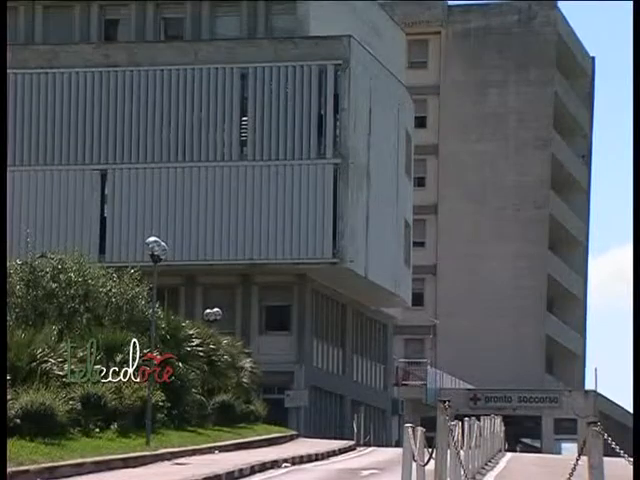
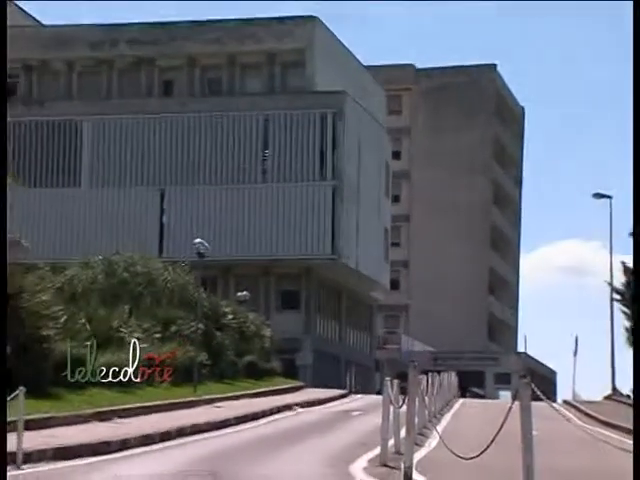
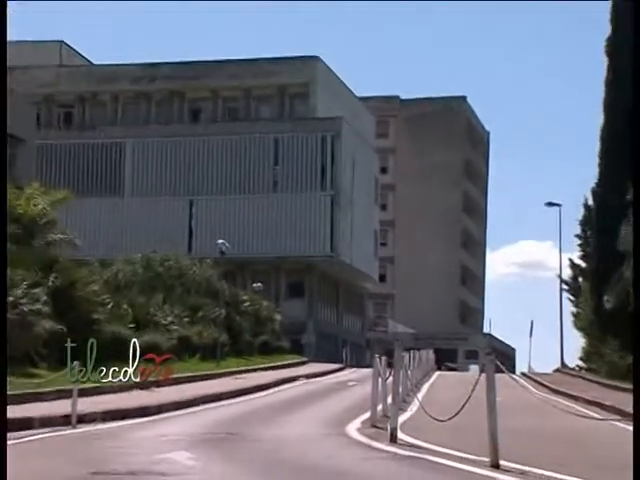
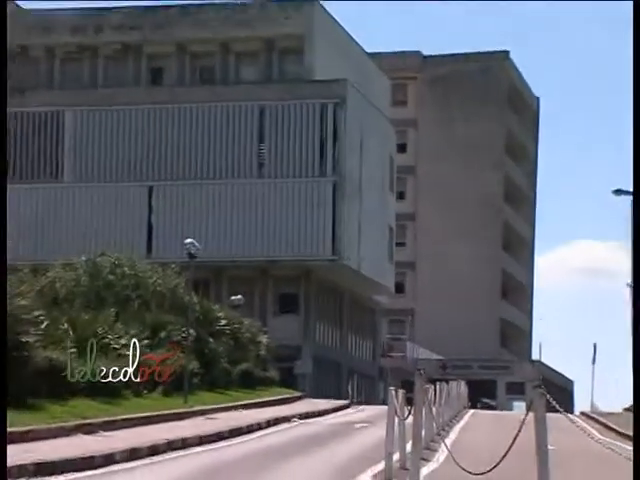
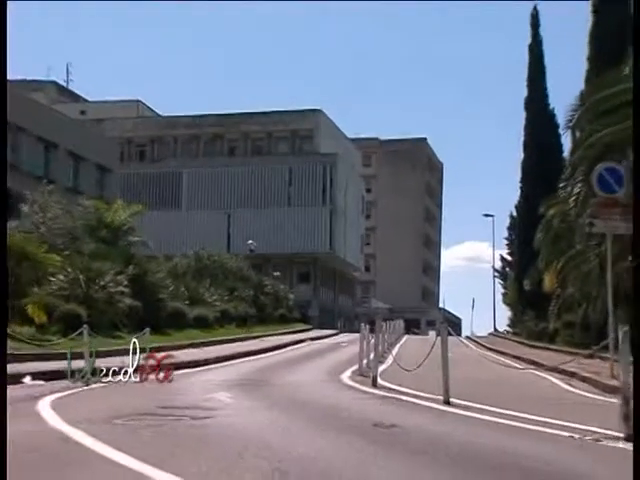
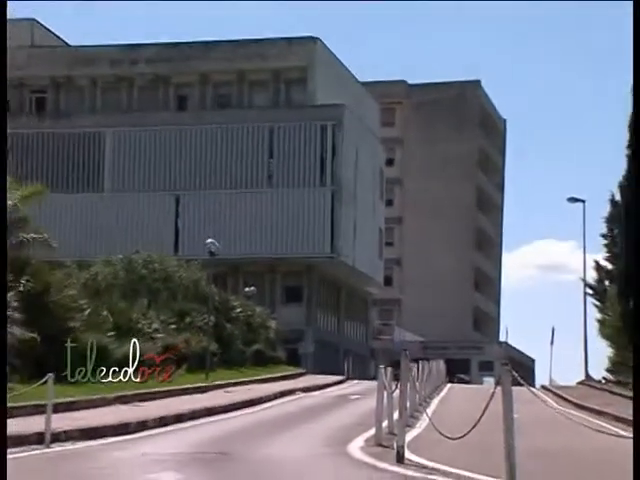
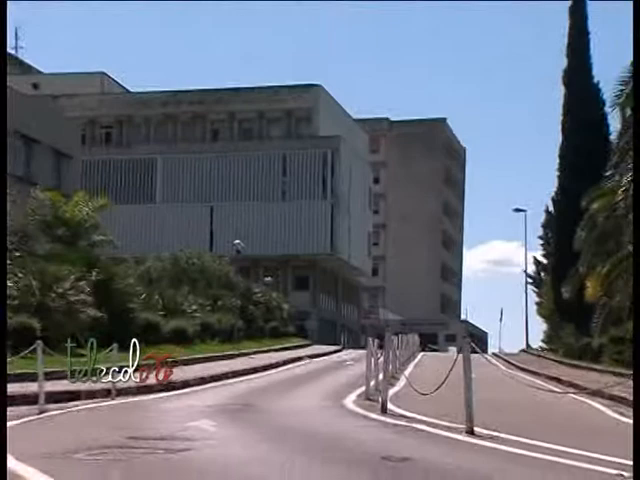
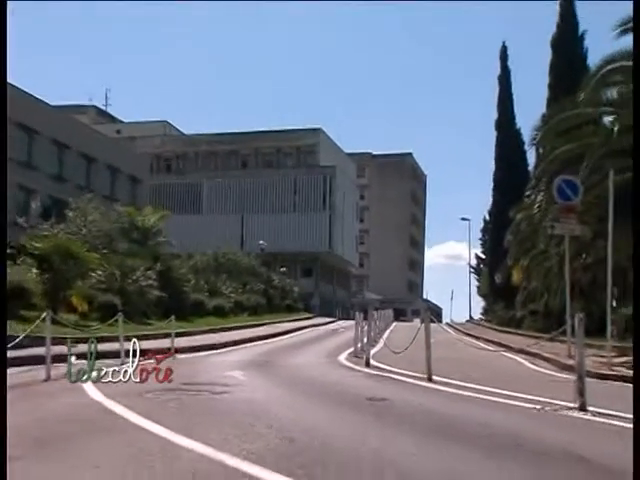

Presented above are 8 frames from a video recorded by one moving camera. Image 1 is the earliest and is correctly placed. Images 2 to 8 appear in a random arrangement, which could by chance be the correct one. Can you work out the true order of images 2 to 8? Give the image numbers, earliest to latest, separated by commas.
4, 2, 6, 3, 7, 5, 8
